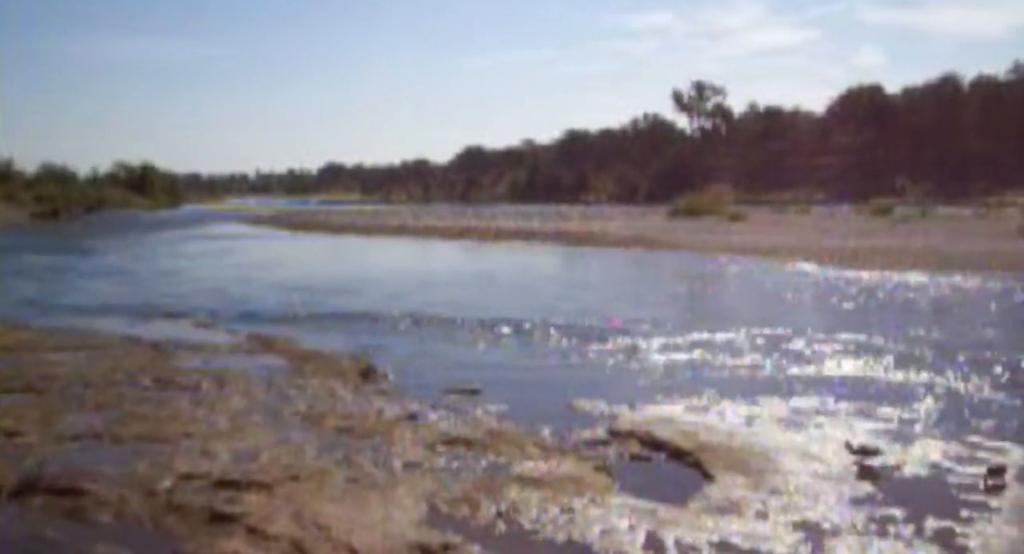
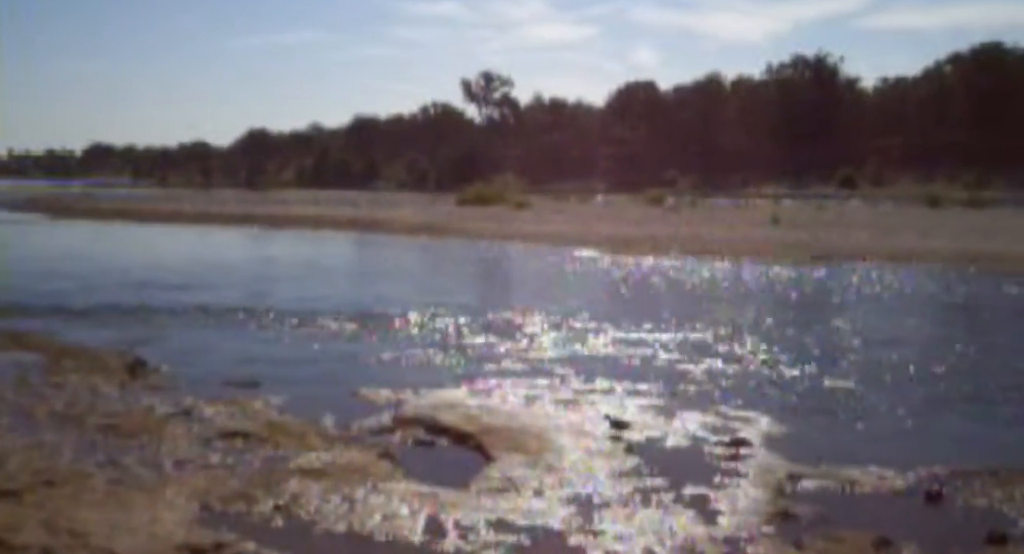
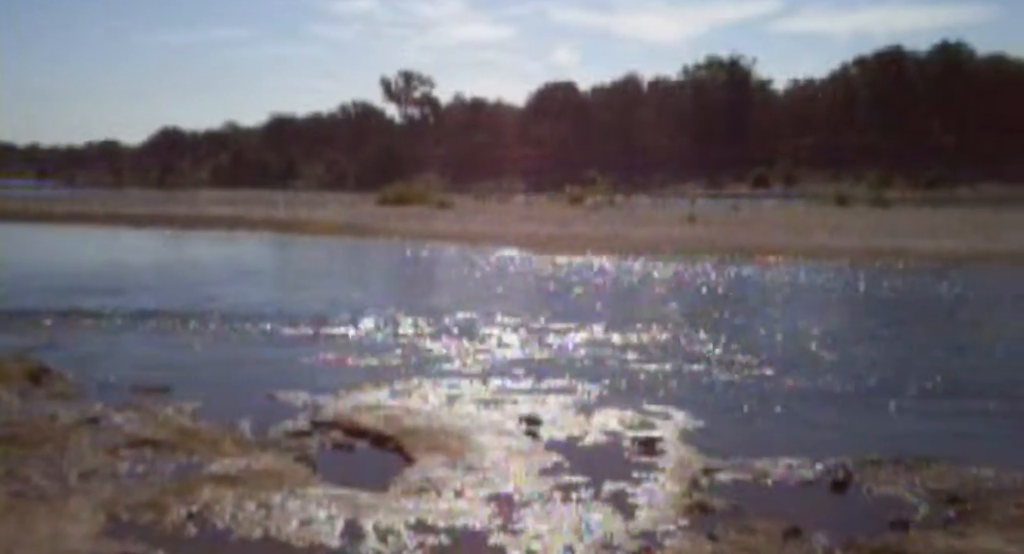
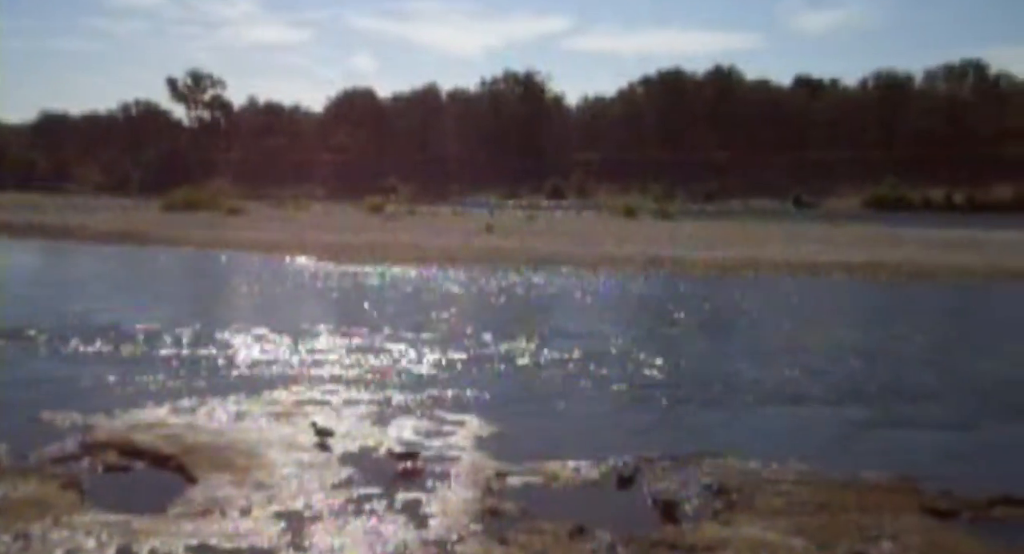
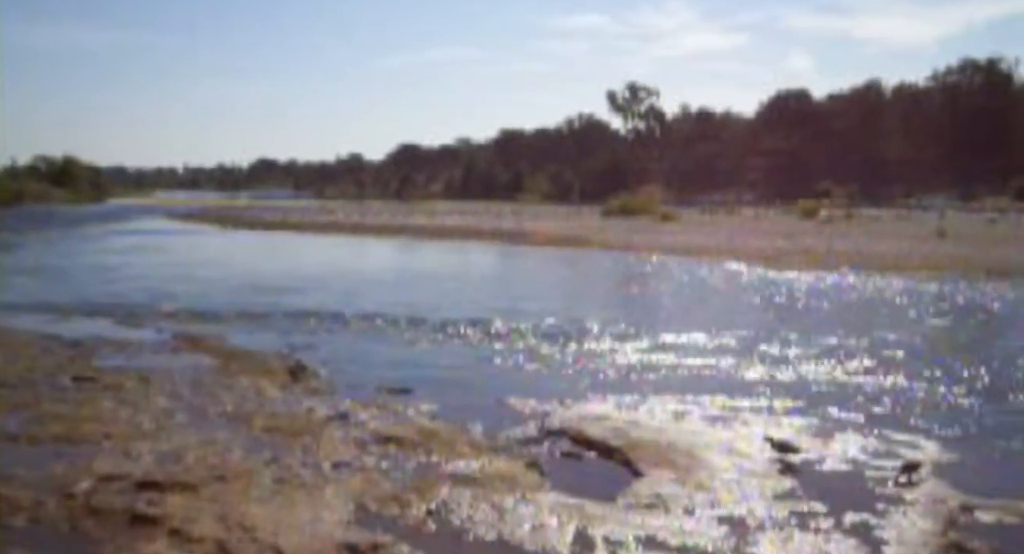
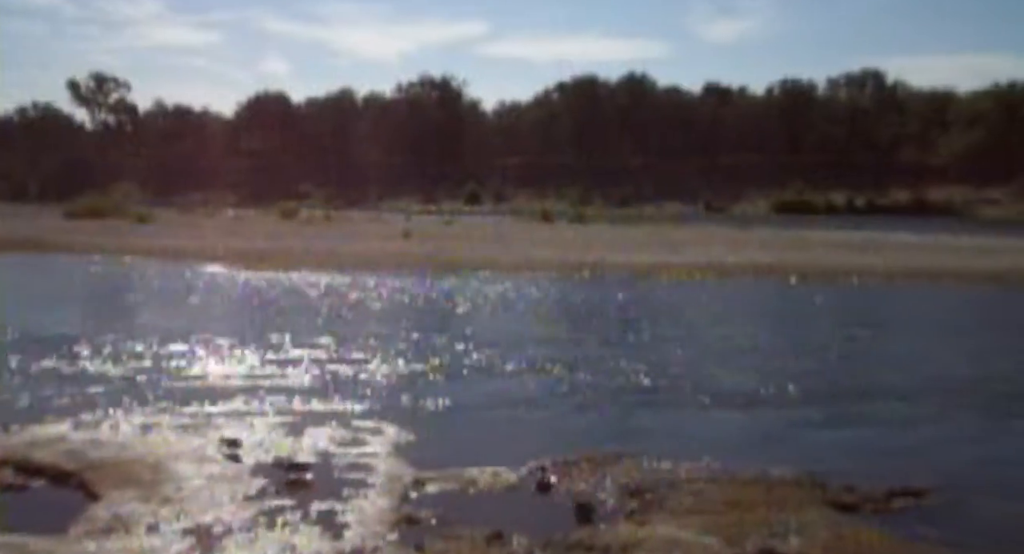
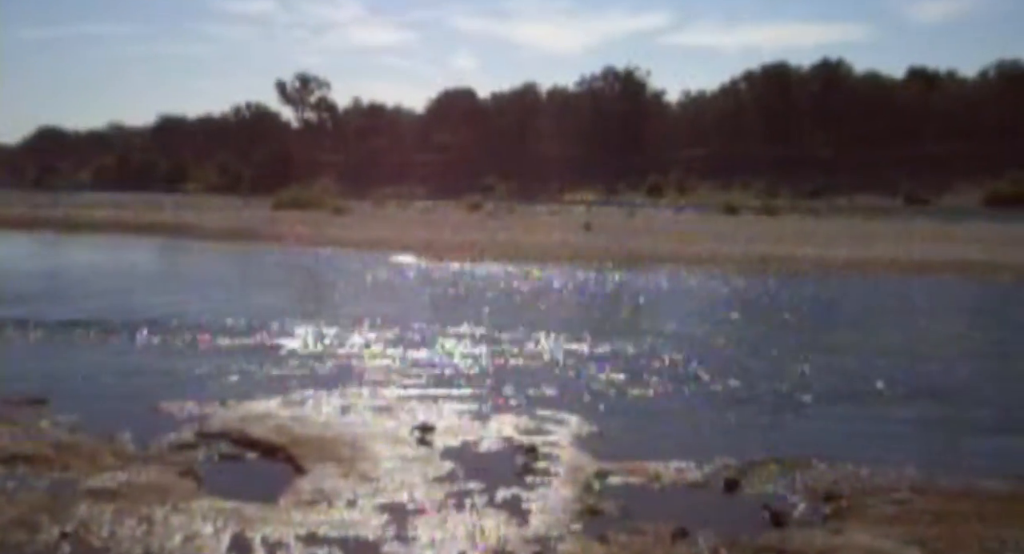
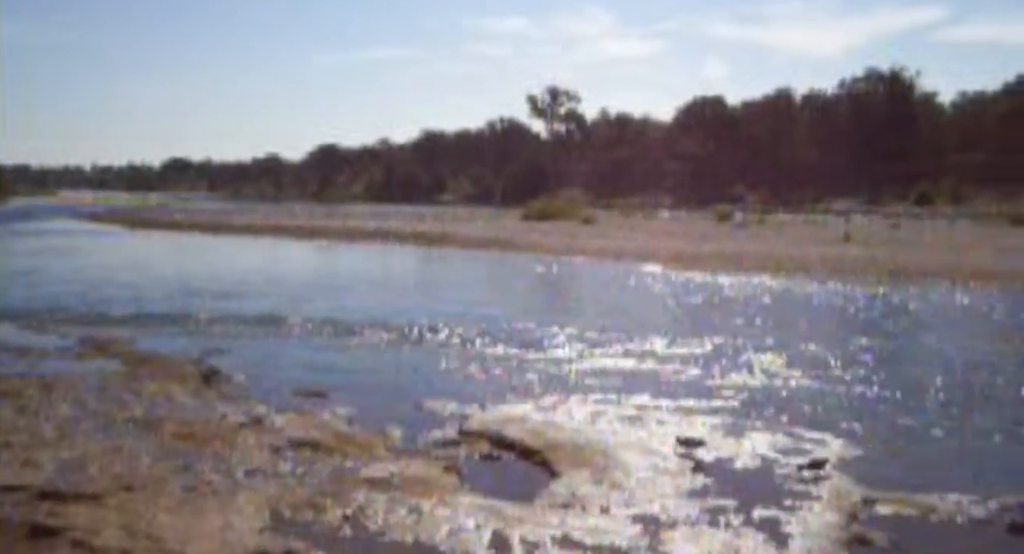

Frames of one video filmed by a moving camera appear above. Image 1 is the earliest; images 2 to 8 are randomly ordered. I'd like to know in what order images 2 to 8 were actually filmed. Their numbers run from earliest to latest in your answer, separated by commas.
5, 8, 2, 3, 7, 4, 6
